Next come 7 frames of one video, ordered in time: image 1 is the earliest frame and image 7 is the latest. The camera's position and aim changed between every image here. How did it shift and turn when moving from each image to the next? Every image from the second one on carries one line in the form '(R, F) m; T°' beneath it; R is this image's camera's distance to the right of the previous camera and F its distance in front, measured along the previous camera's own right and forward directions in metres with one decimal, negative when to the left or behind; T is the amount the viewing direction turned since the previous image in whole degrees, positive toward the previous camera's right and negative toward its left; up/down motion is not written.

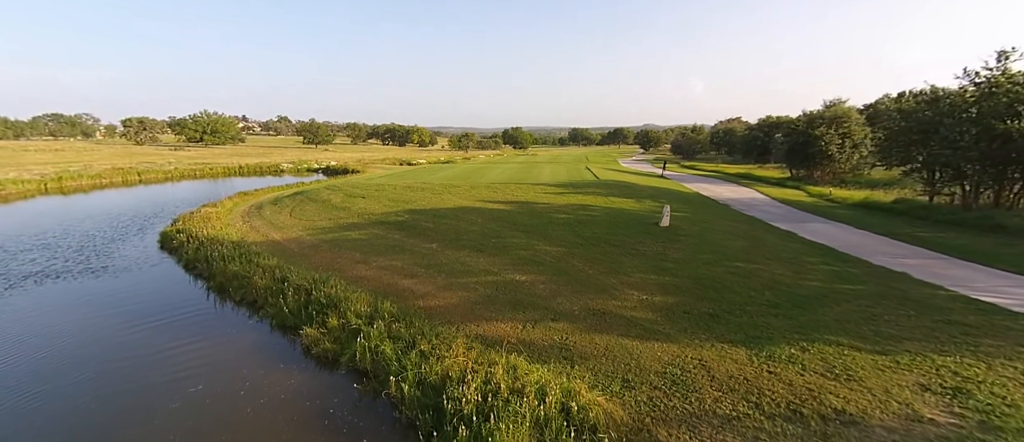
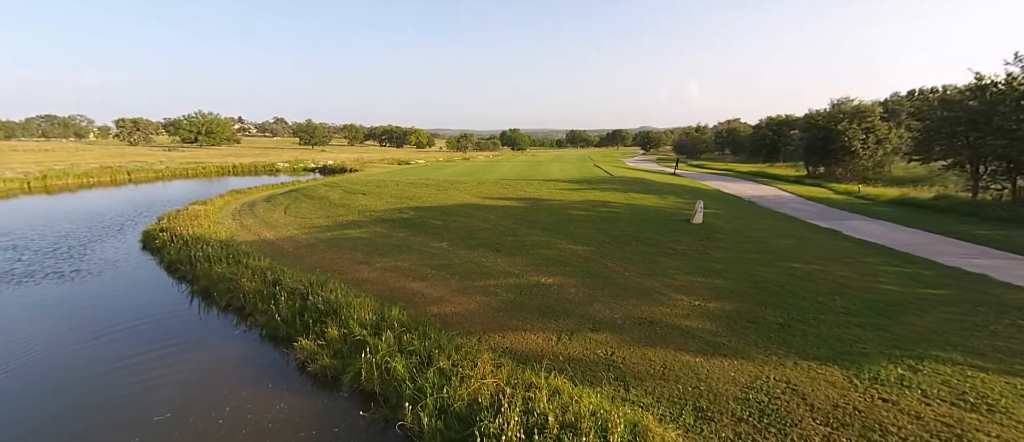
(-0.6, +1.1) m; 0°
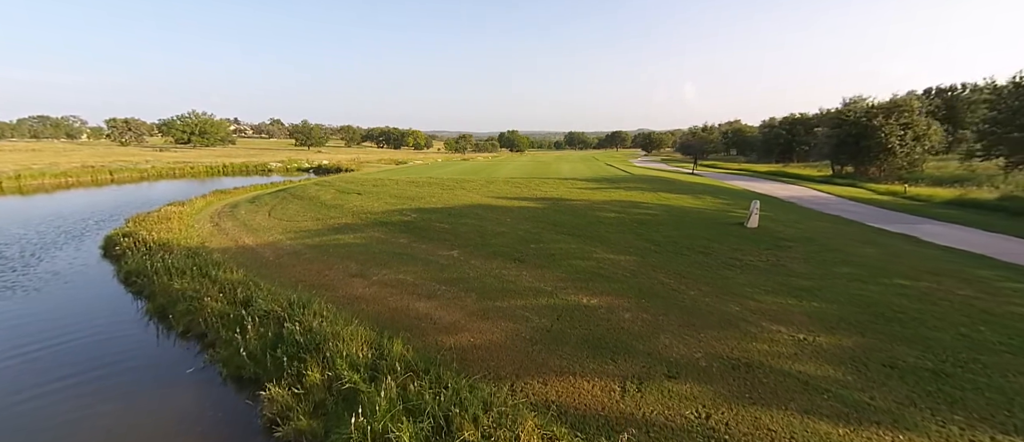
(-0.6, +1.7) m; 0°
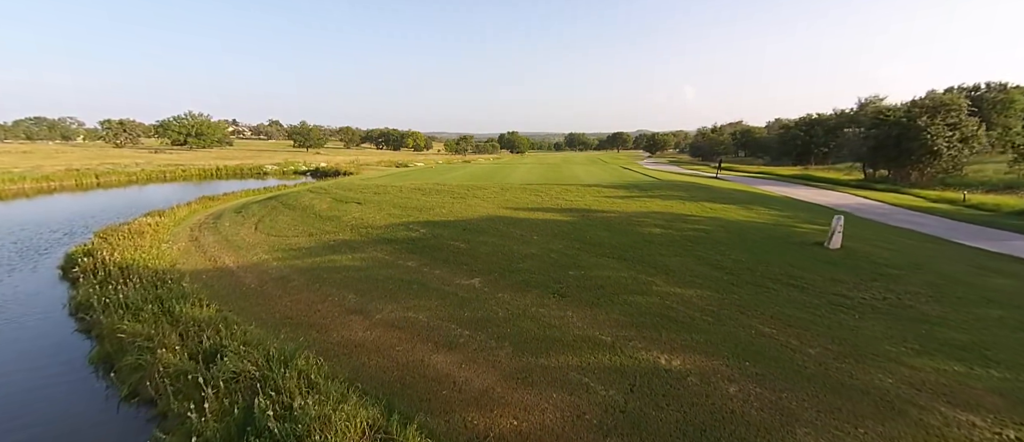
(-0.6, +1.6) m; 0°
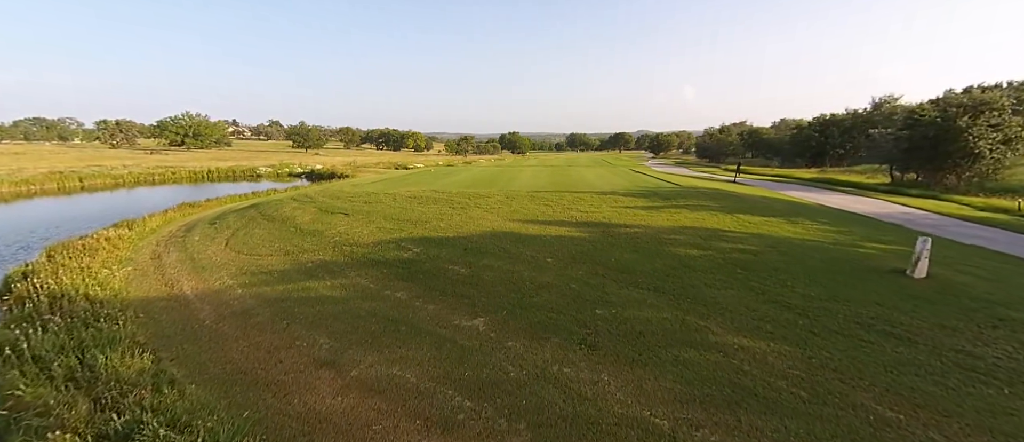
(-0.2, +1.4) m; 0°
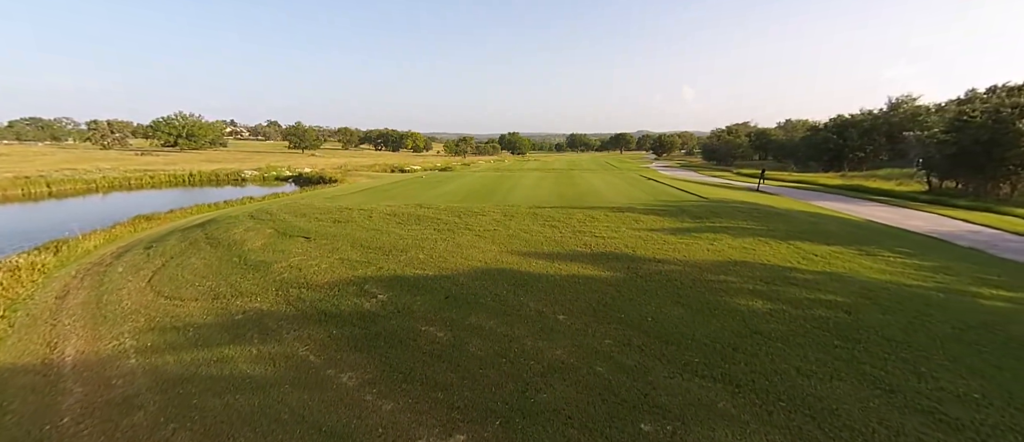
(0.0, +2.0) m; 0°
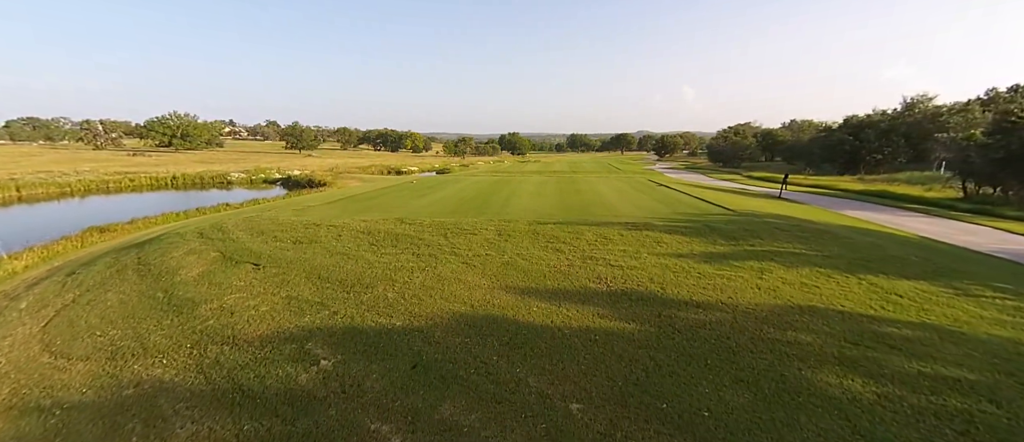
(+0.1, +1.7) m; 0°
